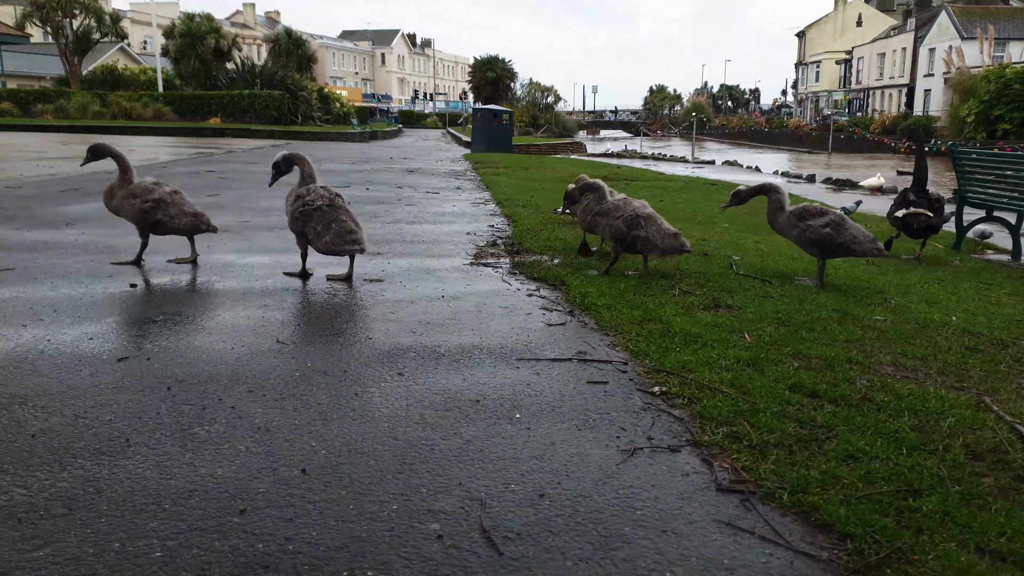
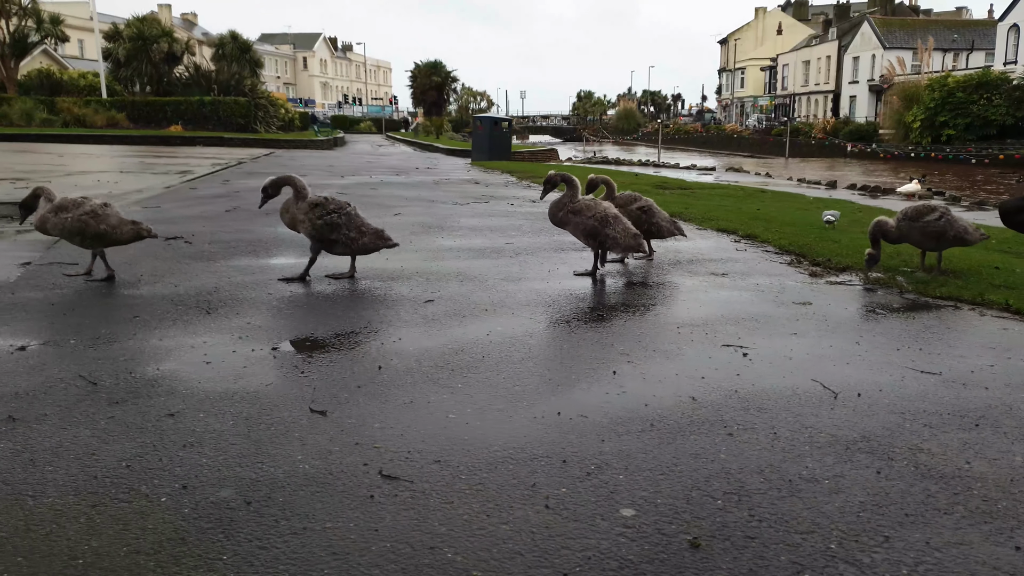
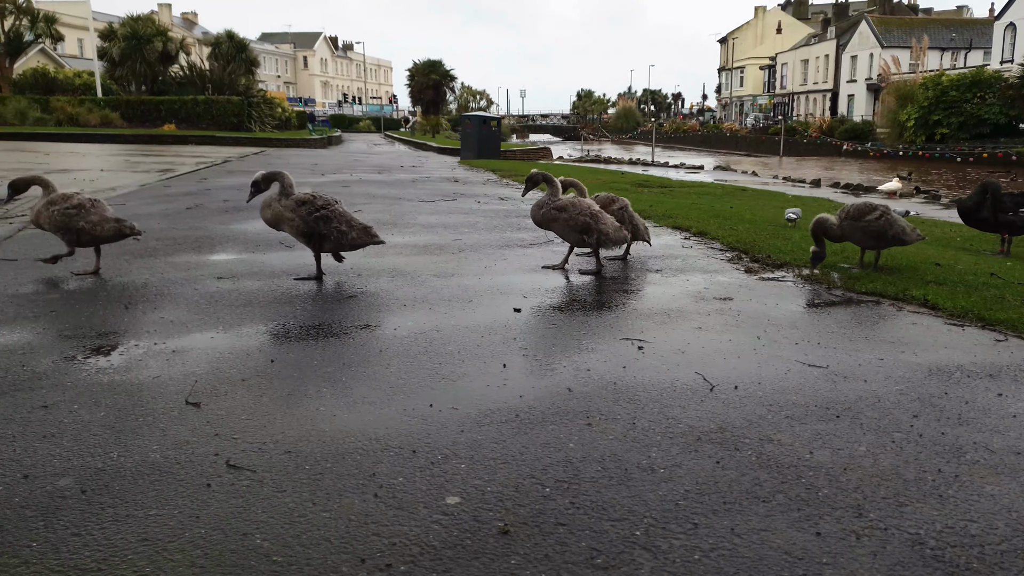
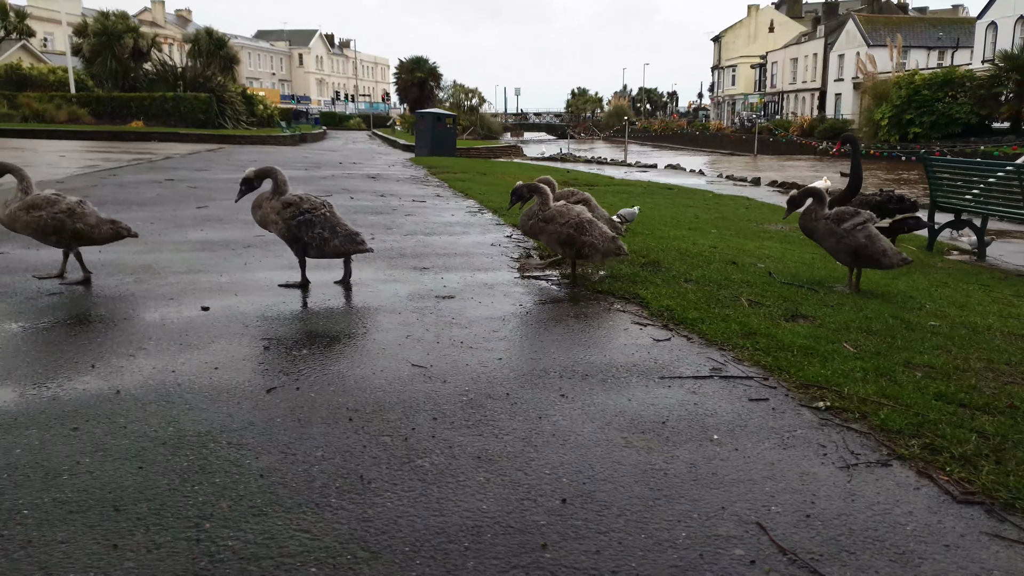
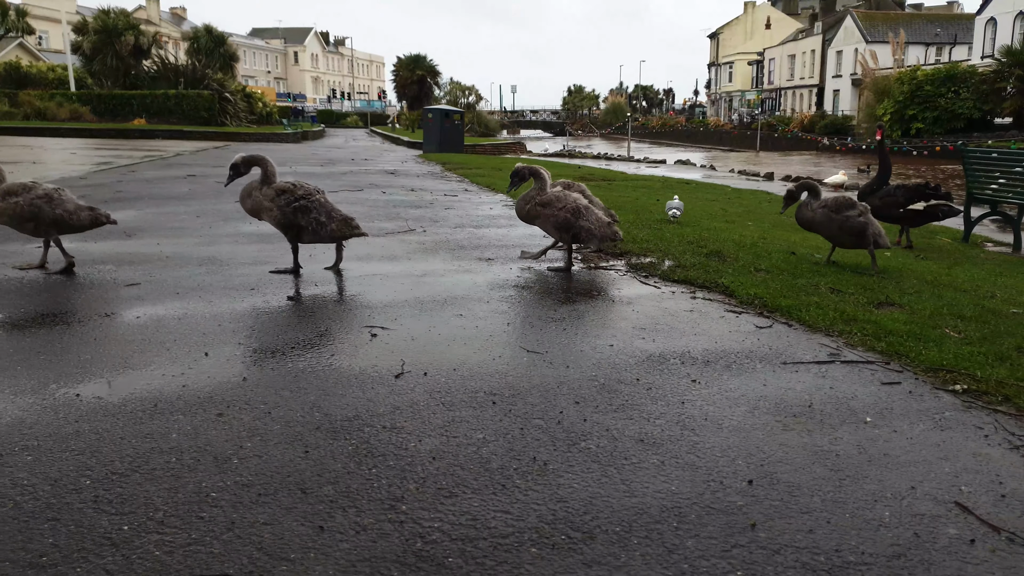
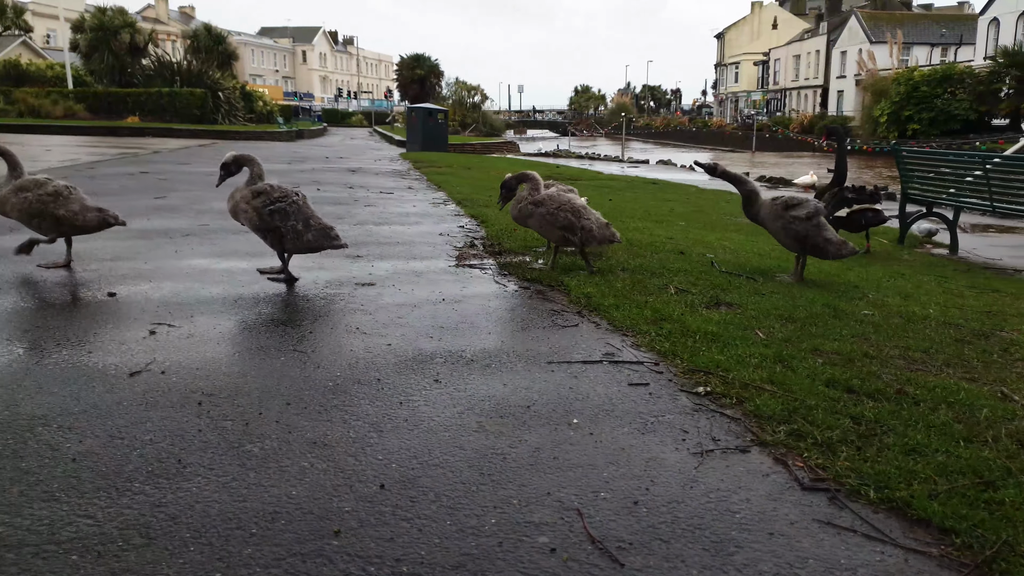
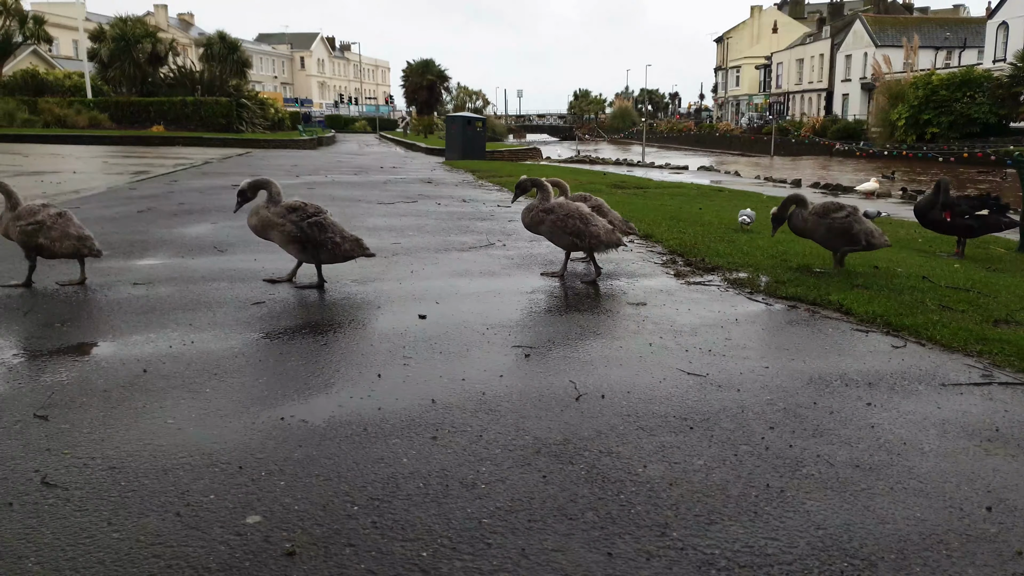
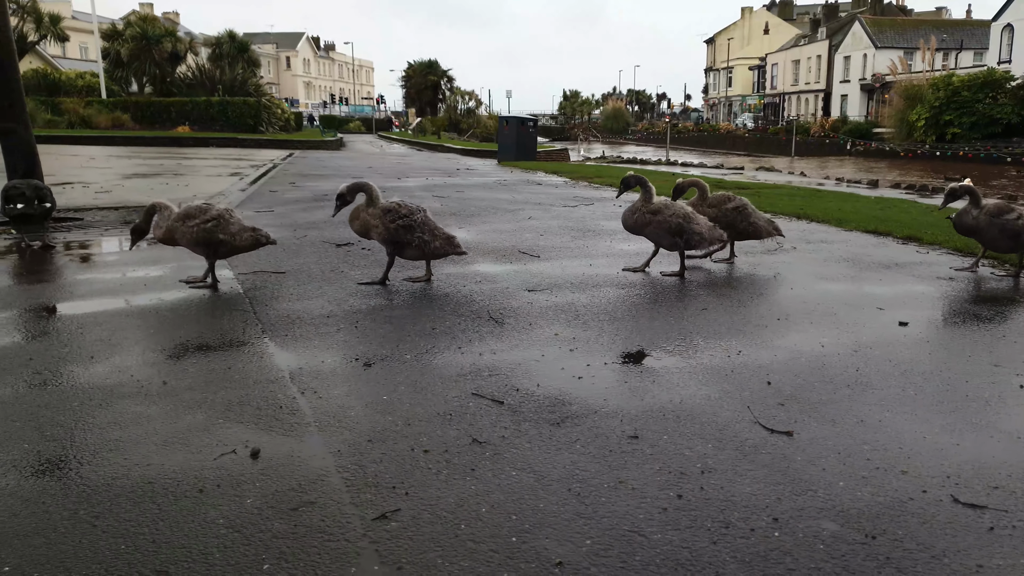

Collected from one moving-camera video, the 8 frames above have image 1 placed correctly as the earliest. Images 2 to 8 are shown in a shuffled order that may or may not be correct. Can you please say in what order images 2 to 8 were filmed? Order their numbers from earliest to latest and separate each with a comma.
6, 4, 5, 7, 3, 2, 8
